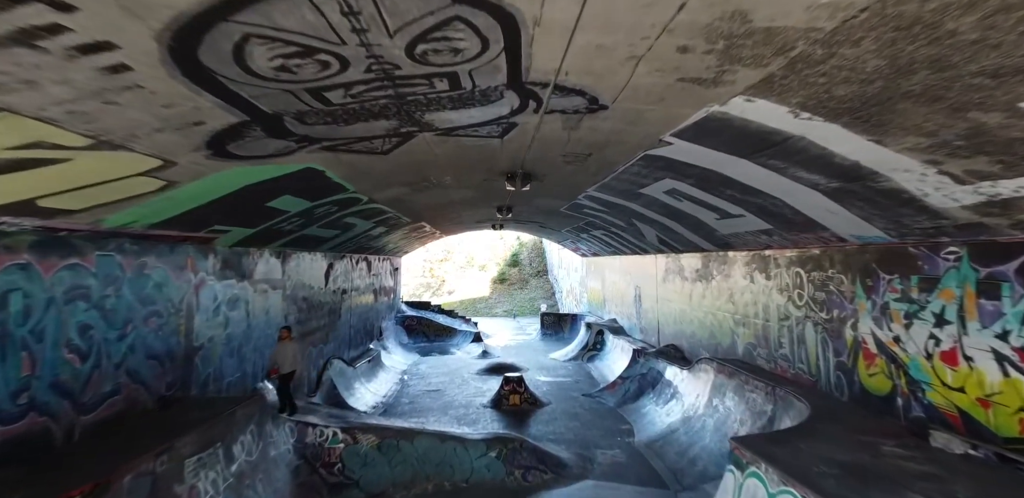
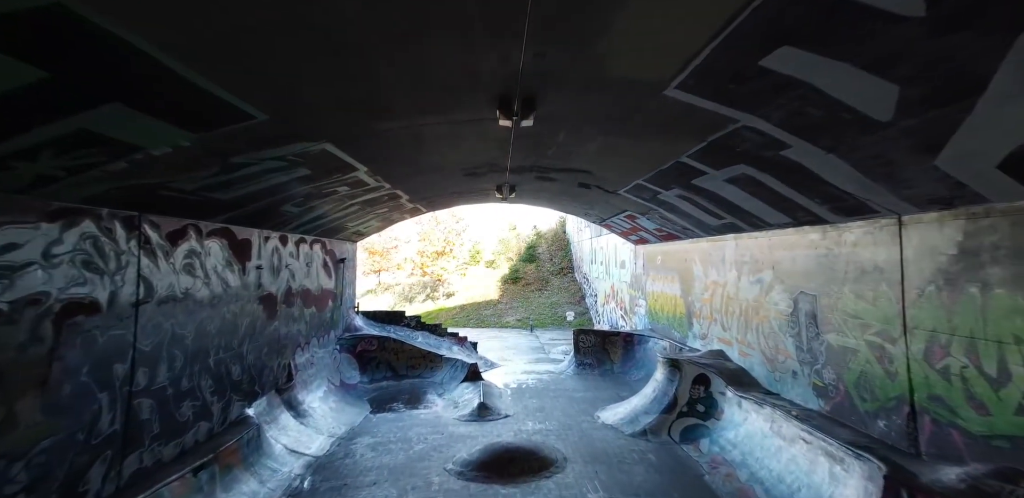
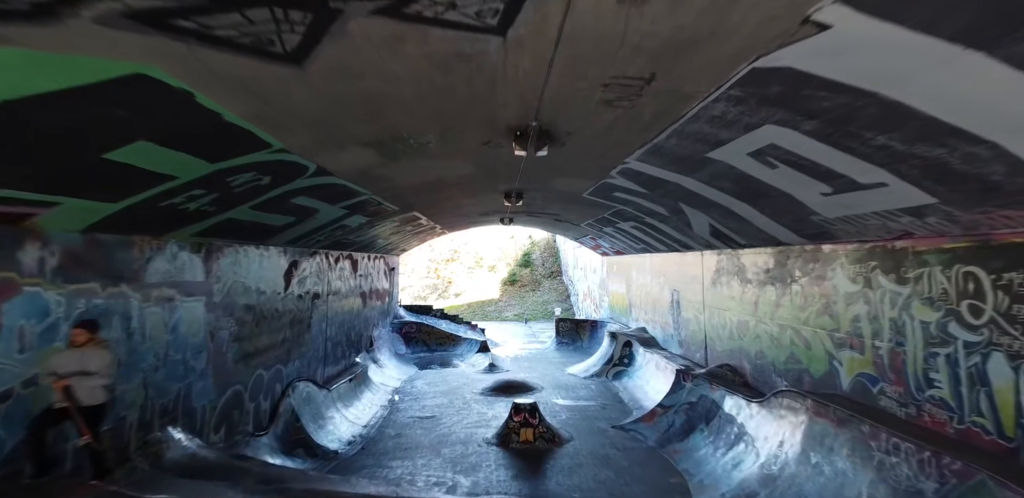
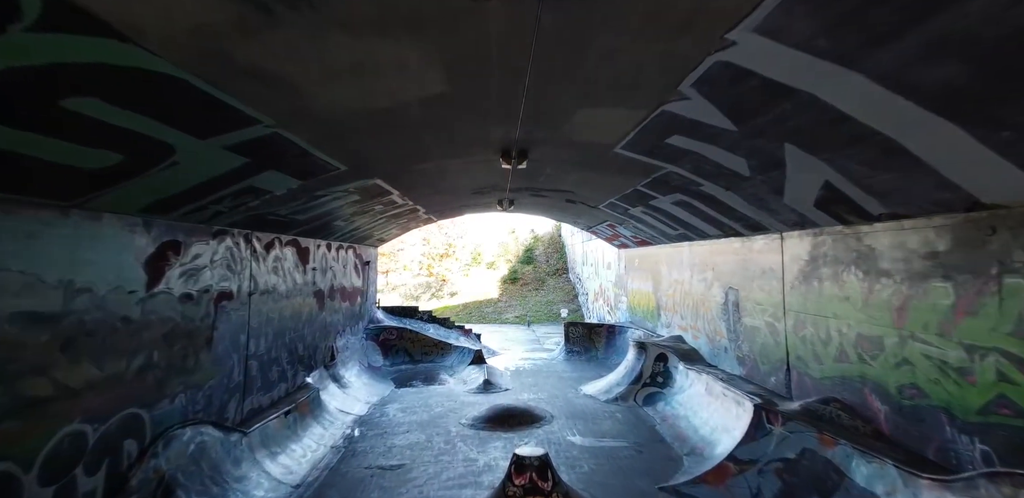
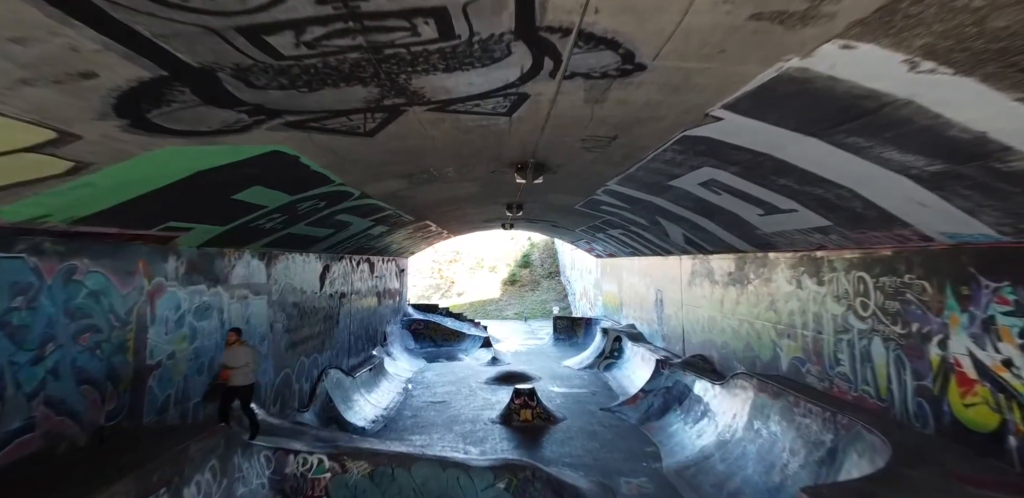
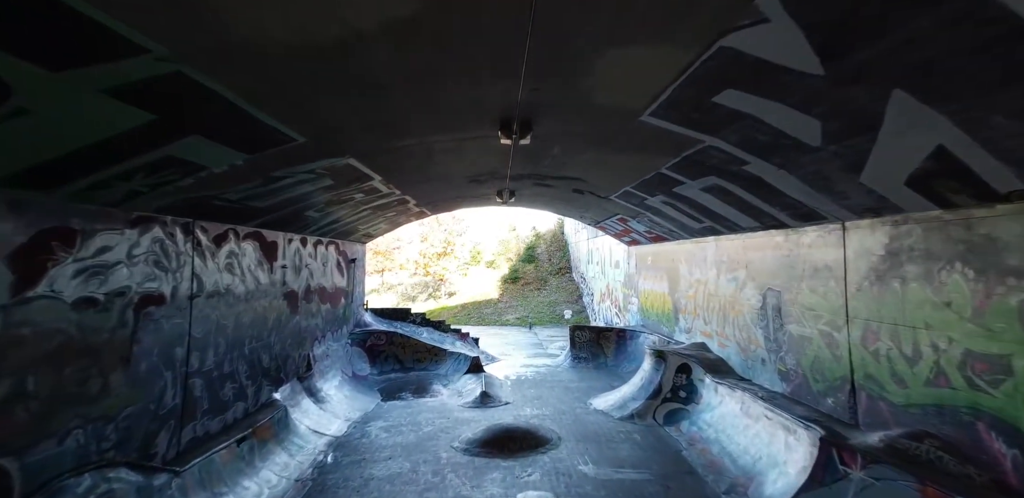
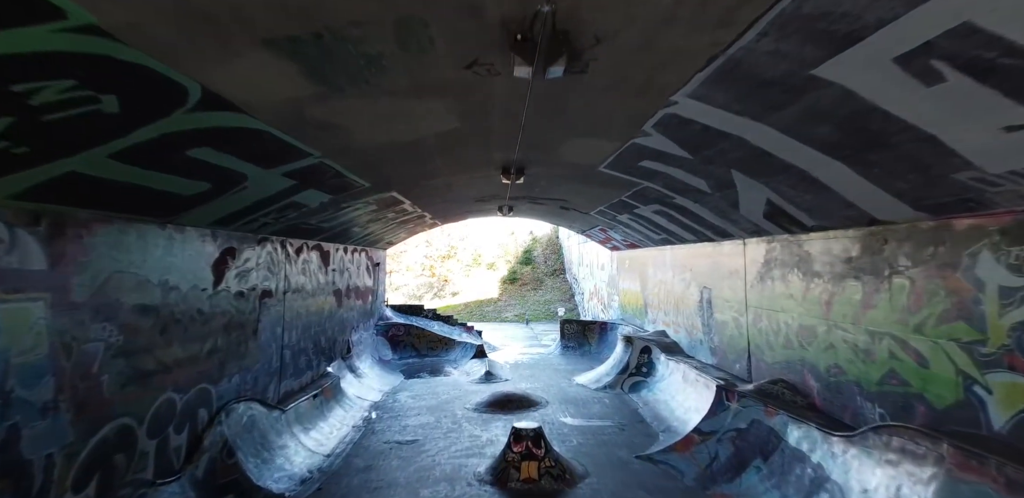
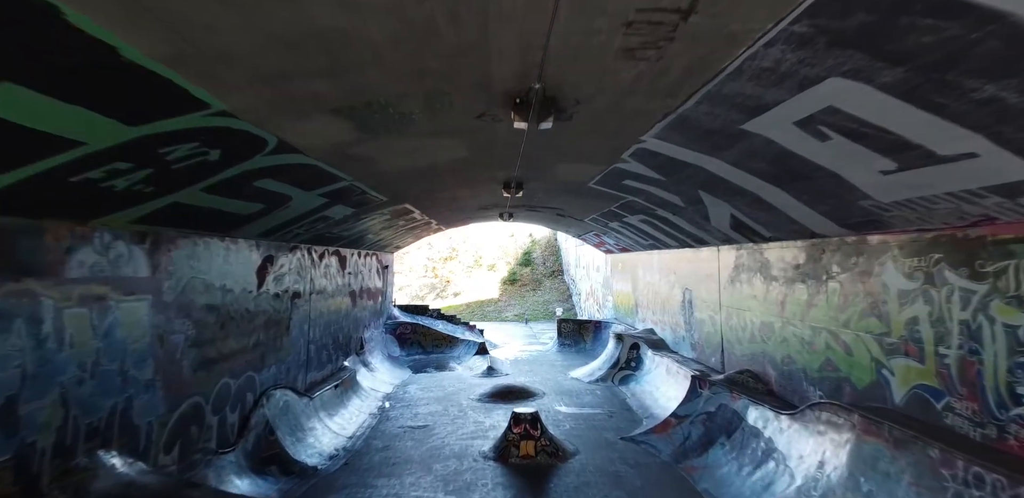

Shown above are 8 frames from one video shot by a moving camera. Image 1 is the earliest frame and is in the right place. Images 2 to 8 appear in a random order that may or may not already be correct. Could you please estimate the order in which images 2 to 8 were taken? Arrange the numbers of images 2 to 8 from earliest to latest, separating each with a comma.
5, 3, 8, 7, 4, 6, 2
